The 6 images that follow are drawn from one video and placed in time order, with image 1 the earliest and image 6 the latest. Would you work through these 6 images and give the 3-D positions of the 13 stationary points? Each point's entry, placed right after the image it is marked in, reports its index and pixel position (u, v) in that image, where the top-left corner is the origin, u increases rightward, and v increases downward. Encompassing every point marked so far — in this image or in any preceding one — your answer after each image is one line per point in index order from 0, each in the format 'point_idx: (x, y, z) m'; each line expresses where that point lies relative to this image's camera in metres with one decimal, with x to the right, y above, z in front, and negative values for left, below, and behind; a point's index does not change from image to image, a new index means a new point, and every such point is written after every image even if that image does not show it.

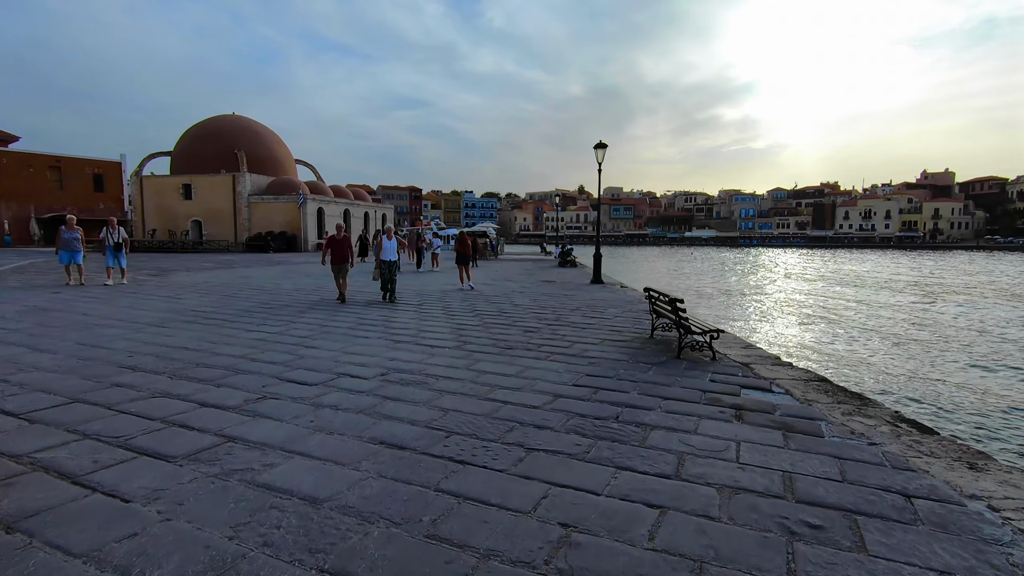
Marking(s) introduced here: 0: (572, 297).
0: (+1.2, -0.2, +11.4) m
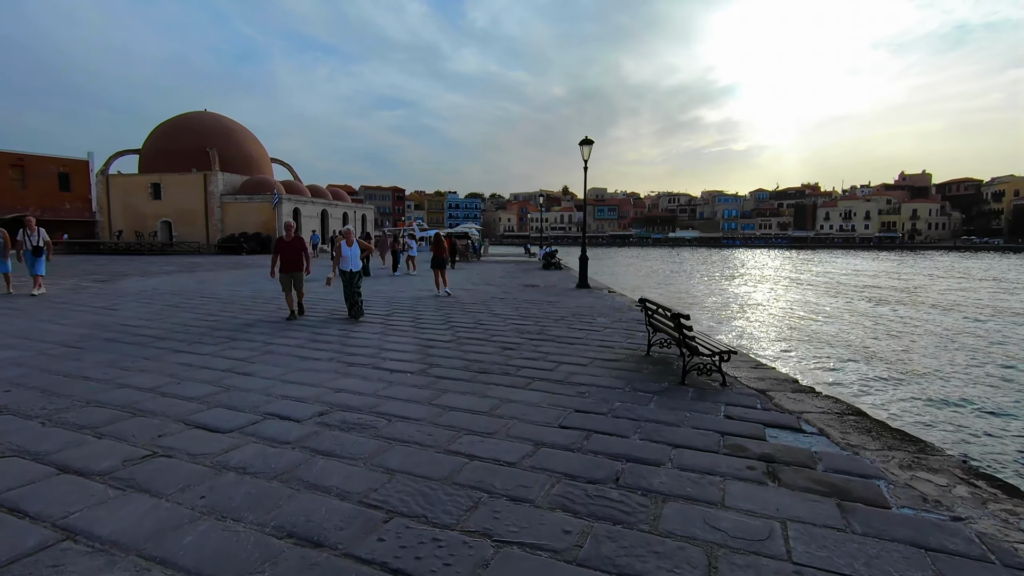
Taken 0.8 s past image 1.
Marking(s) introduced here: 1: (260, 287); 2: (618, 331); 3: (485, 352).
0: (+0.8, -0.3, +10.5) m
1: (-6.0, 0.0, +12.9) m
2: (+1.5, -0.6, +7.5) m
3: (-0.3, -0.7, +6.0) m
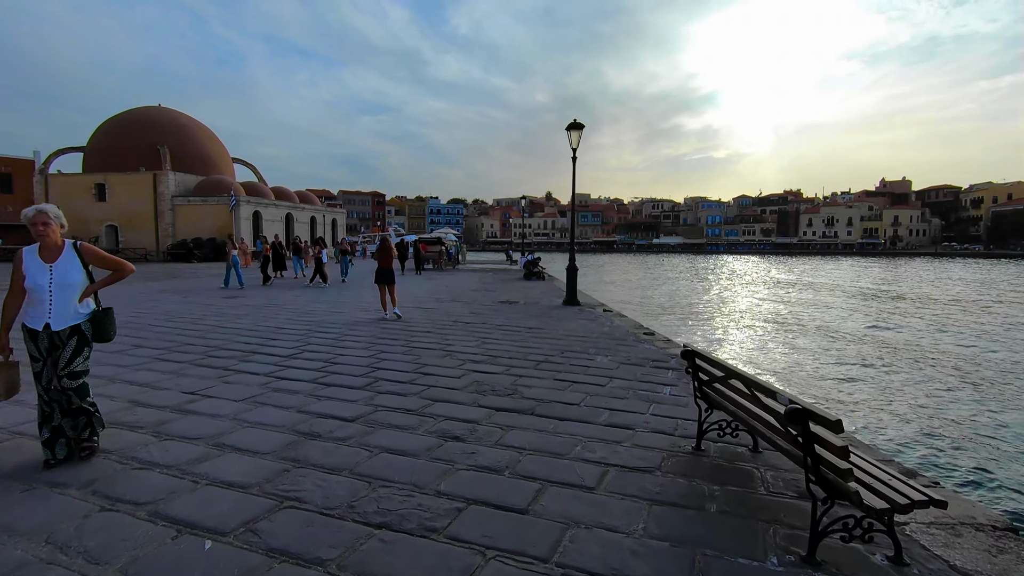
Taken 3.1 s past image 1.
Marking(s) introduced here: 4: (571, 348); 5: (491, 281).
0: (+0.3, -0.7, +7.9) m
1: (-6.5, -0.3, +10.0) m
2: (+1.1, -0.9, +4.9) m
3: (-0.7, -1.0, +3.3) m
4: (+0.7, -0.8, +6.7) m
5: (-0.7, +0.2, +18.4) m
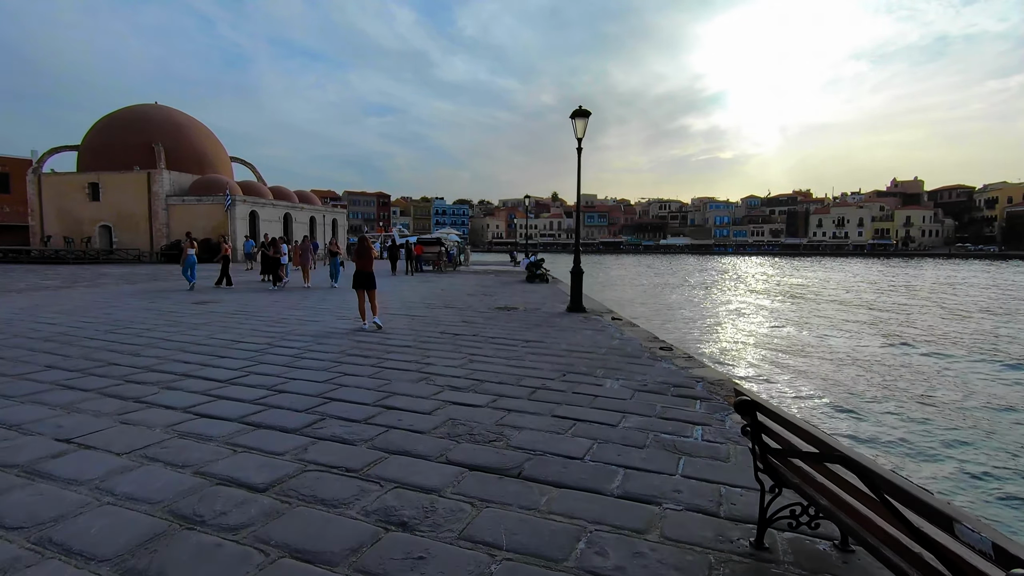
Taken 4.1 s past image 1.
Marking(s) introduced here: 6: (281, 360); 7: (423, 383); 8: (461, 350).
0: (+0.3, -0.7, +6.7) m
1: (-6.6, -0.4, +9.0) m
2: (+1.0, -1.0, +3.8) m
3: (-0.8, -1.1, +2.2) m
4: (+0.6, -0.8, +5.6) m
5: (-0.7, +0.1, +17.3) m
6: (-2.4, -0.8, +5.7) m
7: (-0.8, -0.9, +4.9) m
8: (-0.6, -0.7, +6.5) m
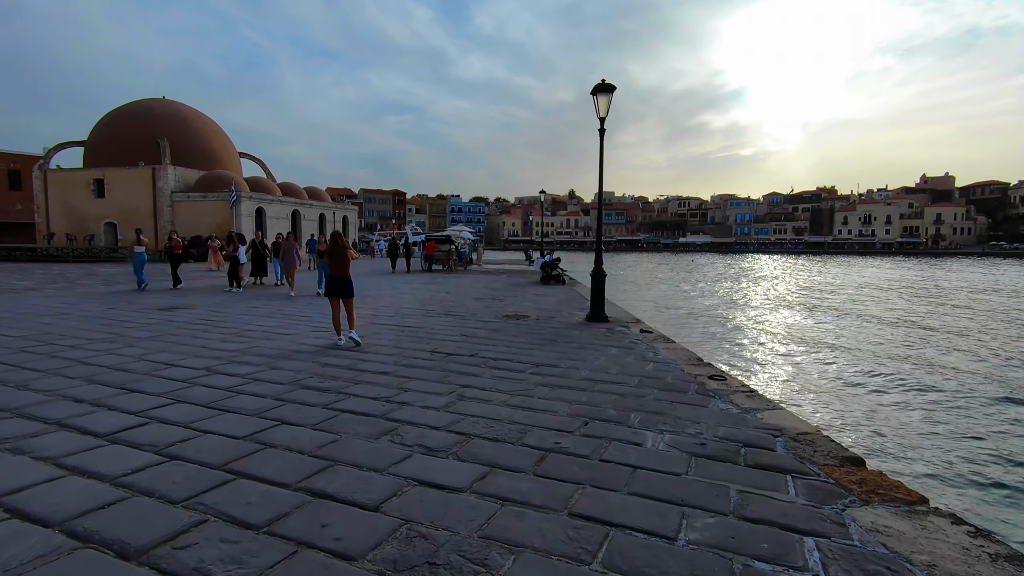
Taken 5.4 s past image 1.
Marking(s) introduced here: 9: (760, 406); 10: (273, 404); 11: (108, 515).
0: (+0.3, -0.8, +5.3) m
1: (-6.4, -0.5, +7.7) m
2: (+0.9, -1.1, +2.3) m
3: (-0.9, -1.2, +0.8) m
4: (+0.7, -0.9, +4.1) m
5: (-0.3, +0.1, +15.8) m
6: (-2.4, -0.9, +4.3) m
7: (-0.8, -1.0, +3.5) m
8: (-0.6, -0.8, +5.0) m
9: (+2.0, -1.0, +4.4) m
10: (-1.8, -0.9, +4.1) m
11: (-1.8, -1.0, +2.5) m
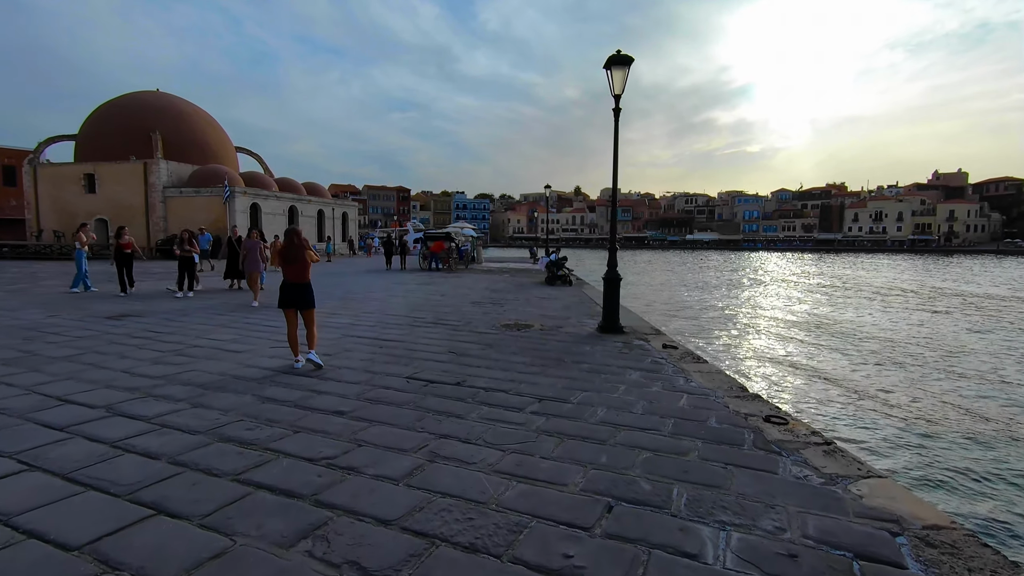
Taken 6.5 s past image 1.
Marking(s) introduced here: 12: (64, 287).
0: (+0.3, -1.0, +4.0) m
1: (-6.5, -0.6, +6.5) m
2: (+0.9, -1.2, +1.0) m
3: (-0.9, -1.3, -0.5) m
4: (+0.6, -1.1, +2.9) m
5: (-0.2, 0.0, +14.6) m
6: (-2.5, -1.0, +3.1) m
7: (-0.9, -1.1, +2.2) m
8: (-0.6, -1.0, +3.8) m
9: (+2.0, -1.1, +3.2) m
10: (-1.9, -1.0, +2.9) m
11: (-1.9, -1.1, +1.2) m
12: (-10.1, 0.0, +12.0) m
